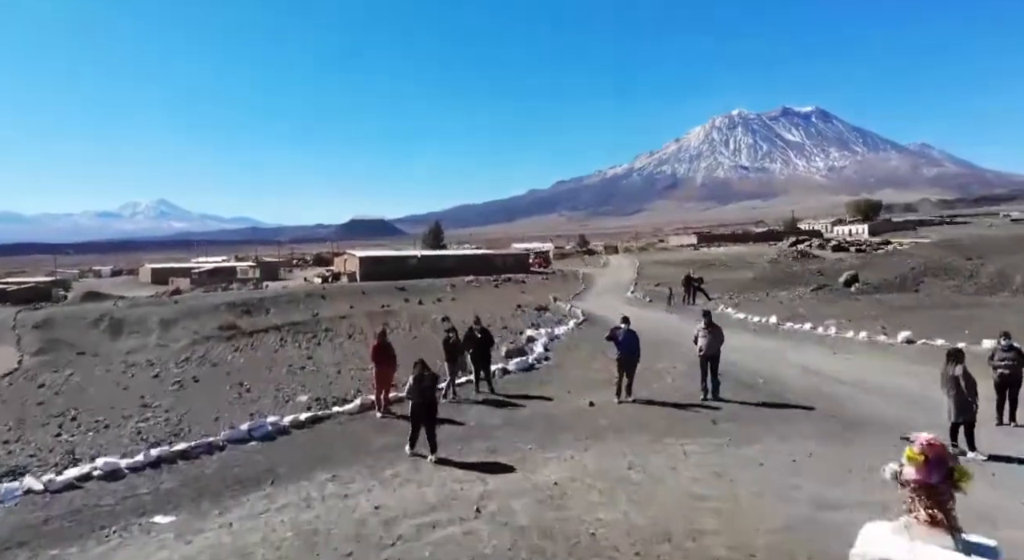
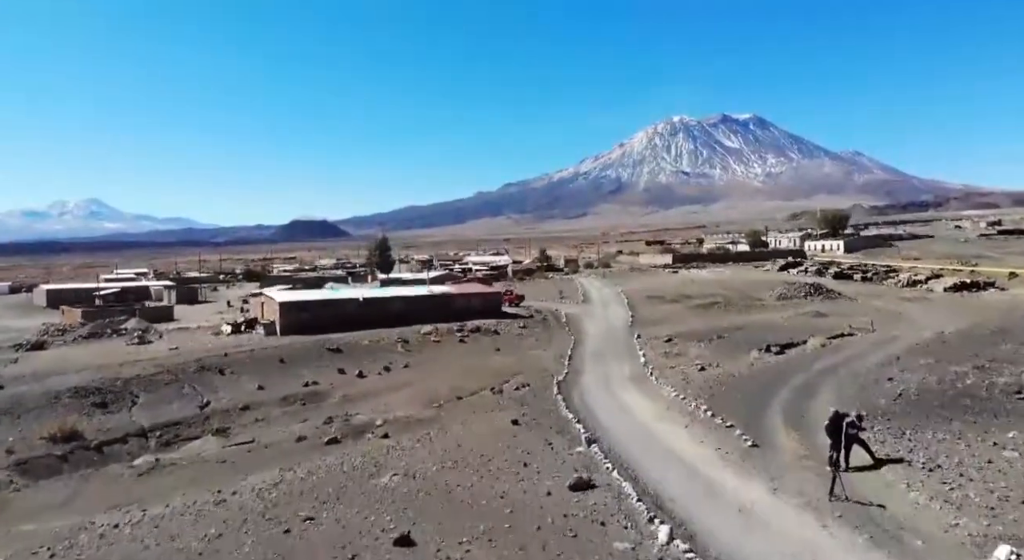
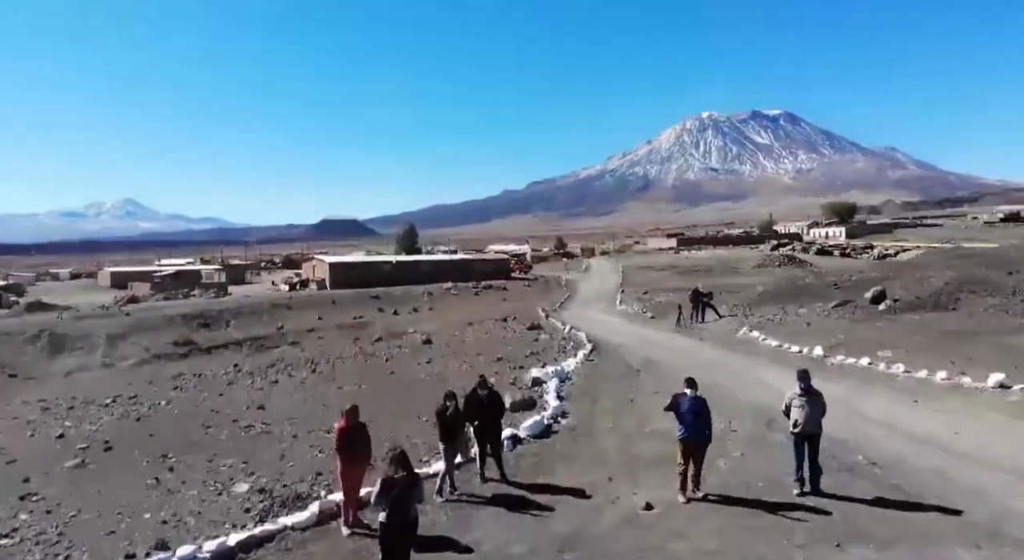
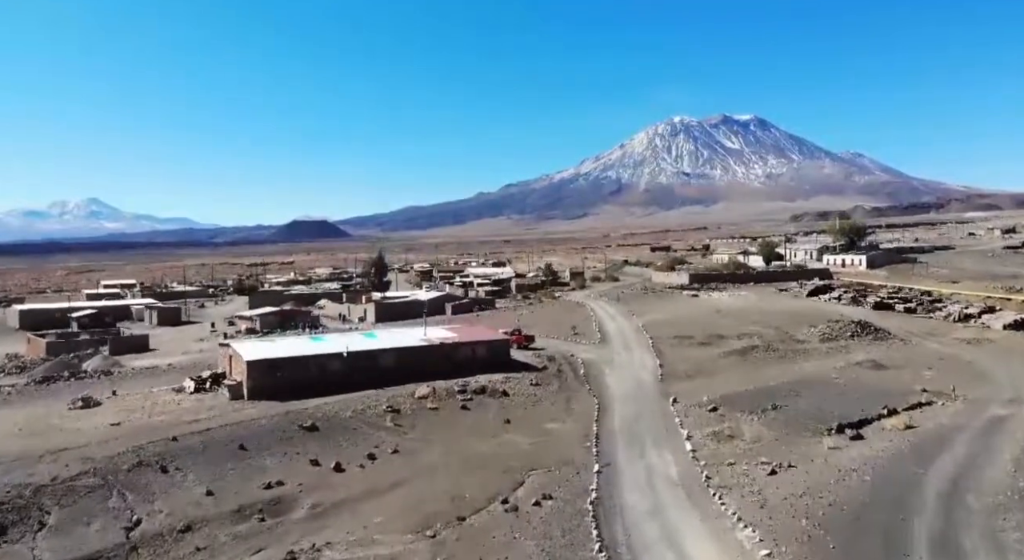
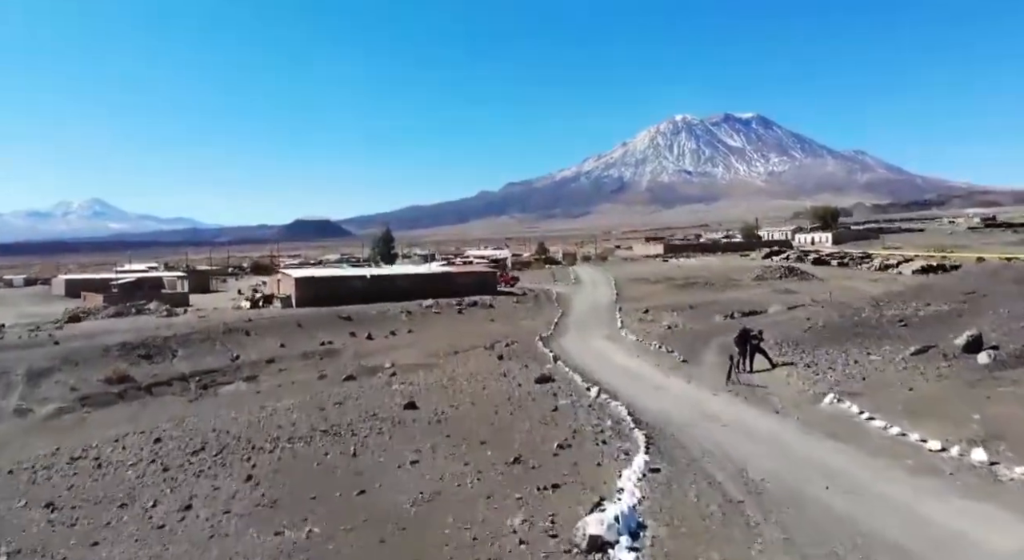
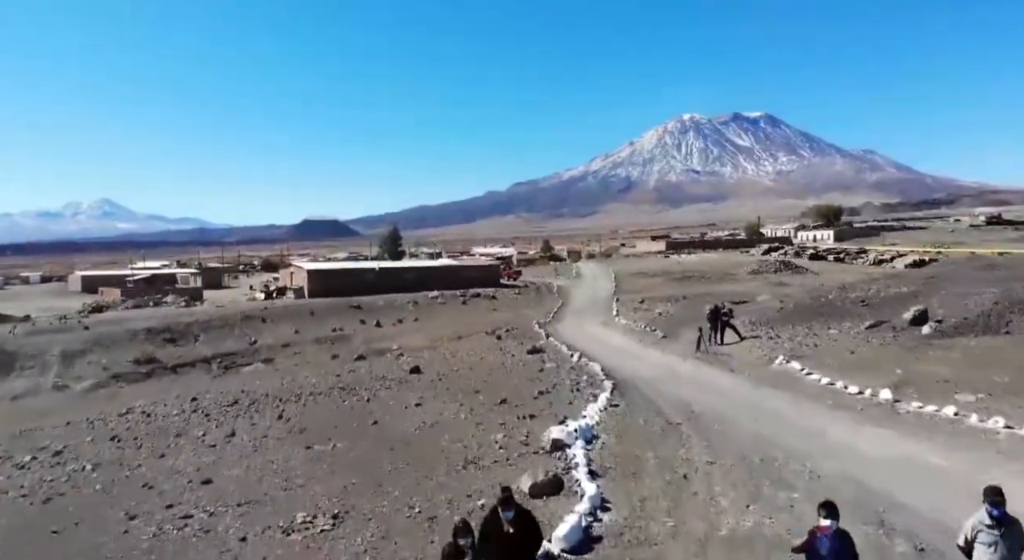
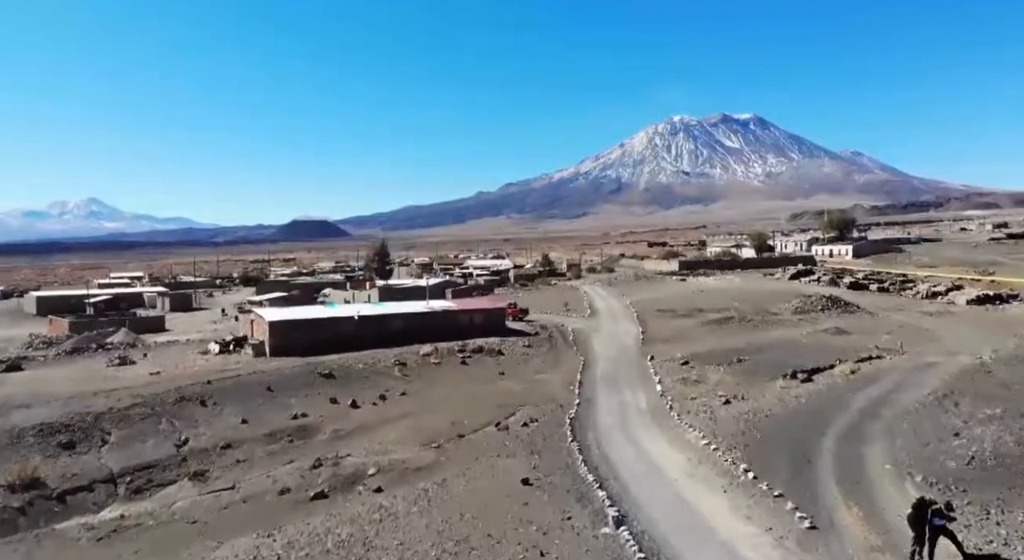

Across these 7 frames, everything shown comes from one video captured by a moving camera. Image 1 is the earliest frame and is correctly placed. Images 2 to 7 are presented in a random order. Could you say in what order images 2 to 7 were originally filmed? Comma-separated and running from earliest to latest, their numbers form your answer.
3, 6, 5, 2, 7, 4
